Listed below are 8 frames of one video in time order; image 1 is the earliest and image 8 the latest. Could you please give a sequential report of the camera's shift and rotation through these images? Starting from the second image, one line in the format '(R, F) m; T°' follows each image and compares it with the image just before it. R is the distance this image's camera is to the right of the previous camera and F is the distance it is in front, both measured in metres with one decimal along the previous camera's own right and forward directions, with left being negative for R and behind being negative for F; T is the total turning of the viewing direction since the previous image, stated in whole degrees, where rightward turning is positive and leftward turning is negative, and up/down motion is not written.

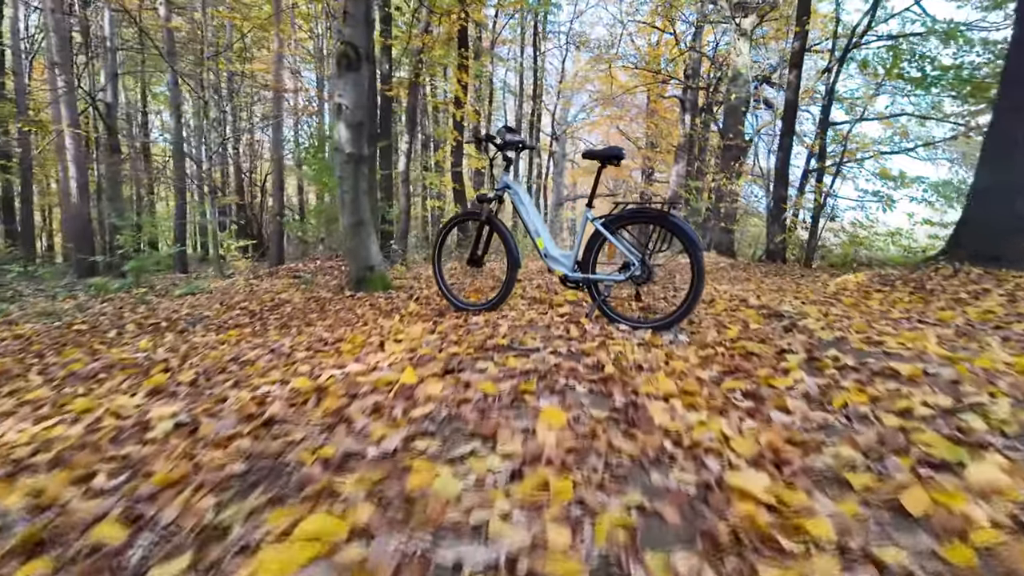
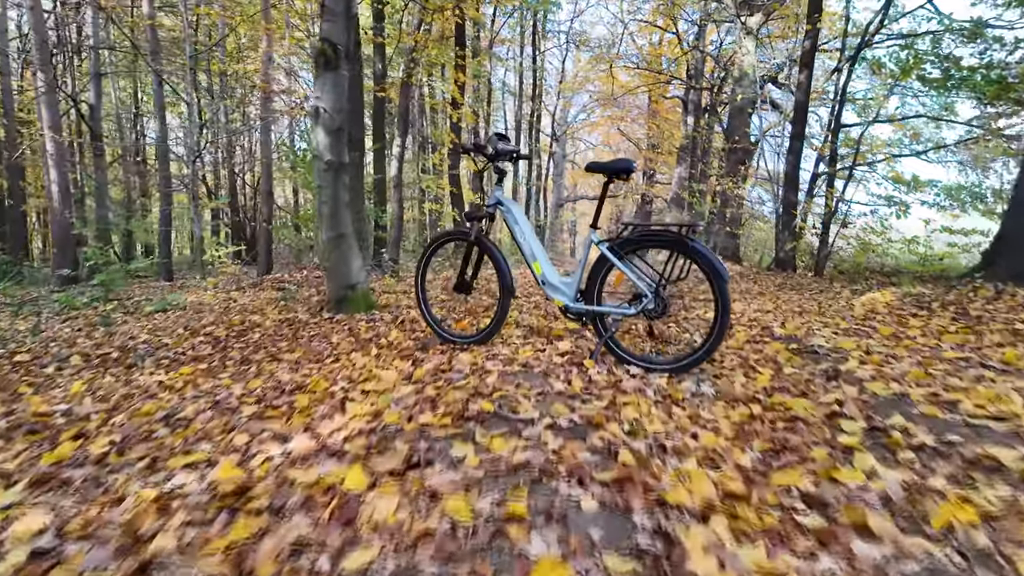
(0.0, +0.5) m; 0°
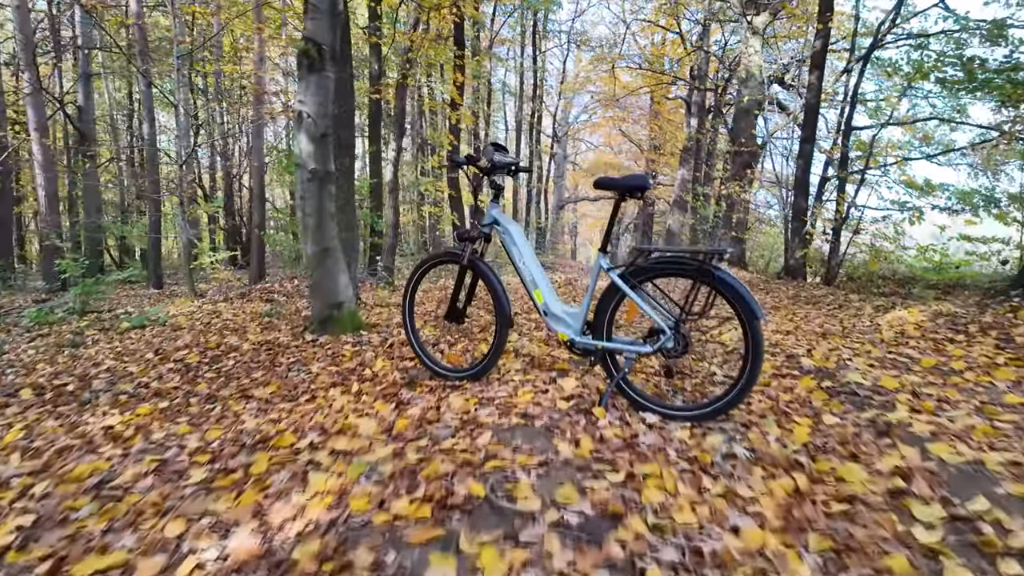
(0.0, +0.4) m; 0°
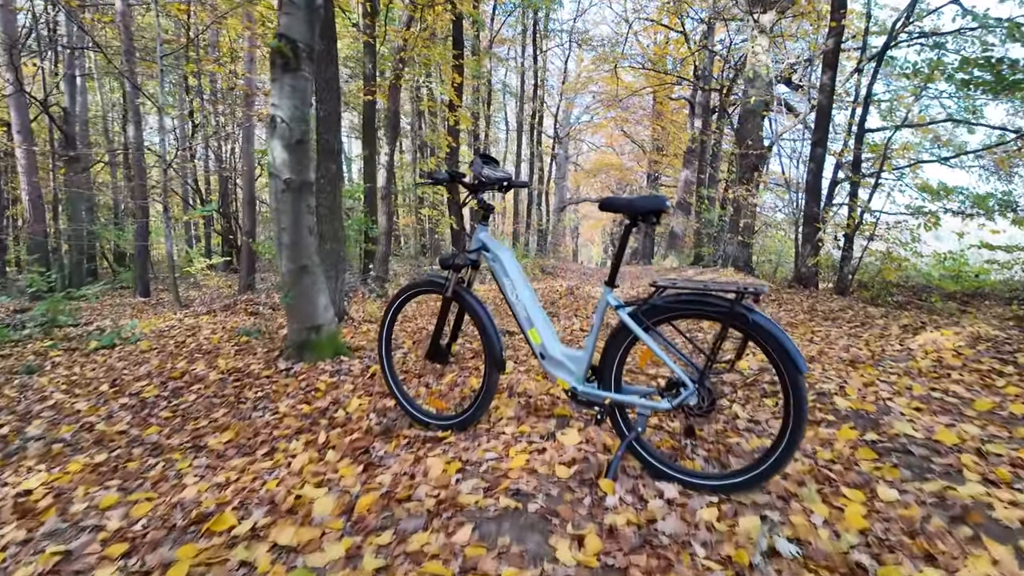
(0.0, +0.4) m; 0°
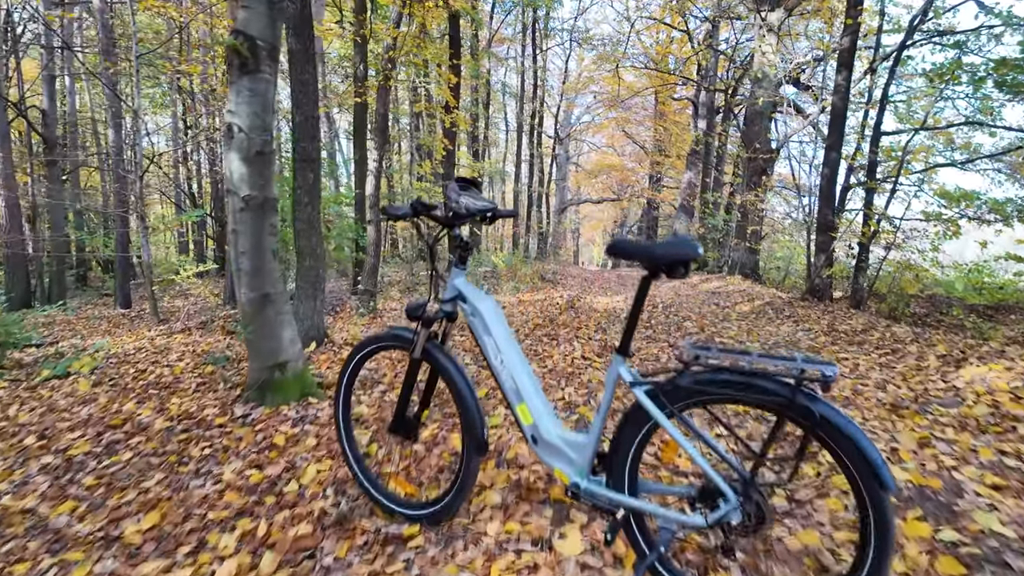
(+0.1, +0.5) m; 0°
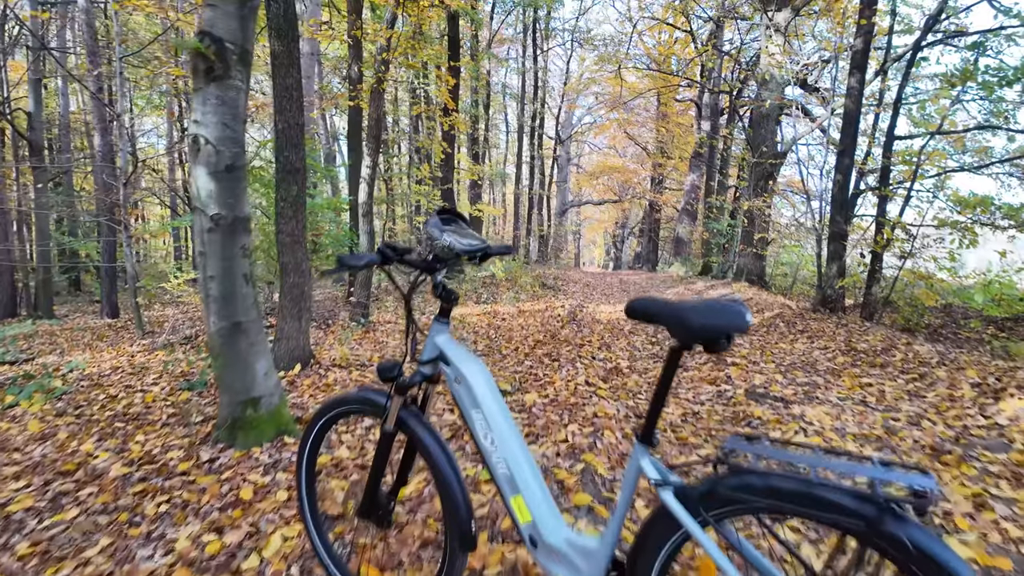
(0.0, +0.4) m; 0°
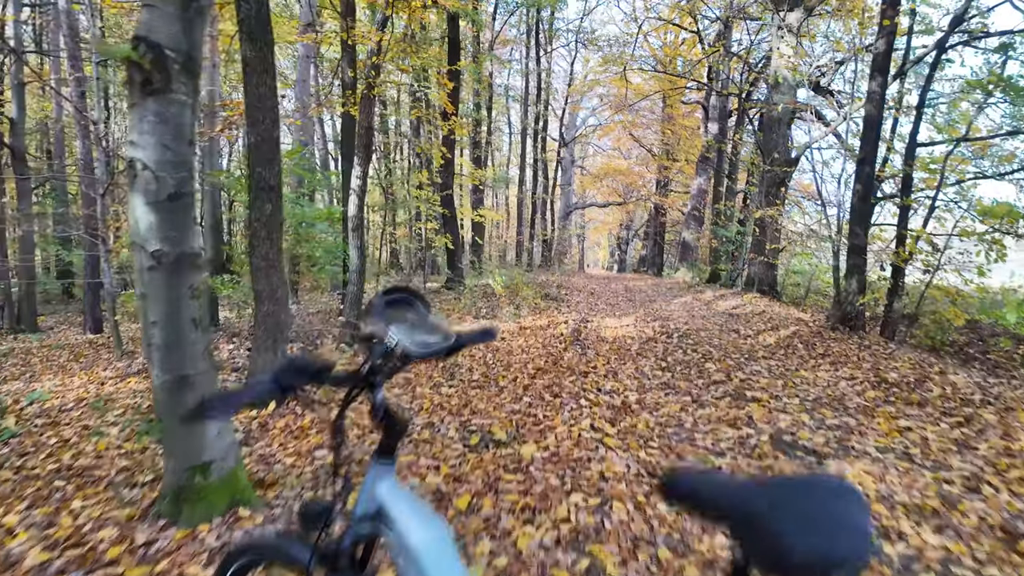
(+0.1, +0.5) m; 0°
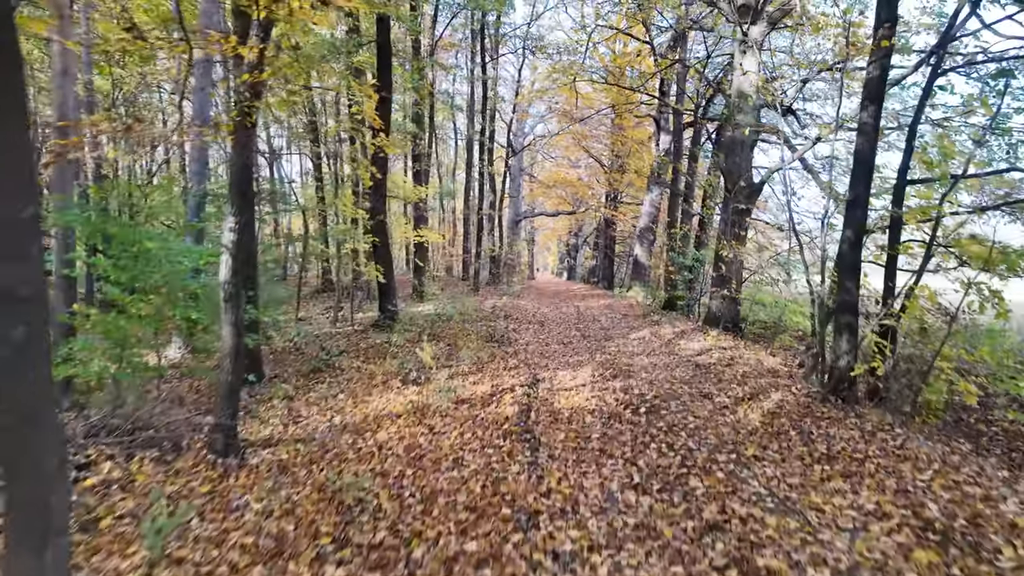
(+0.2, +1.6) m; +5°
